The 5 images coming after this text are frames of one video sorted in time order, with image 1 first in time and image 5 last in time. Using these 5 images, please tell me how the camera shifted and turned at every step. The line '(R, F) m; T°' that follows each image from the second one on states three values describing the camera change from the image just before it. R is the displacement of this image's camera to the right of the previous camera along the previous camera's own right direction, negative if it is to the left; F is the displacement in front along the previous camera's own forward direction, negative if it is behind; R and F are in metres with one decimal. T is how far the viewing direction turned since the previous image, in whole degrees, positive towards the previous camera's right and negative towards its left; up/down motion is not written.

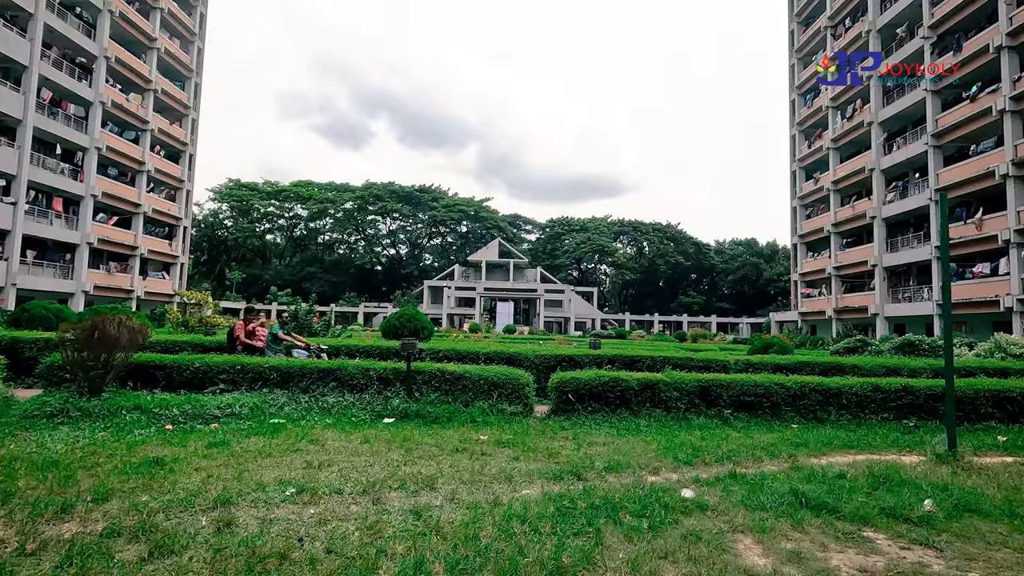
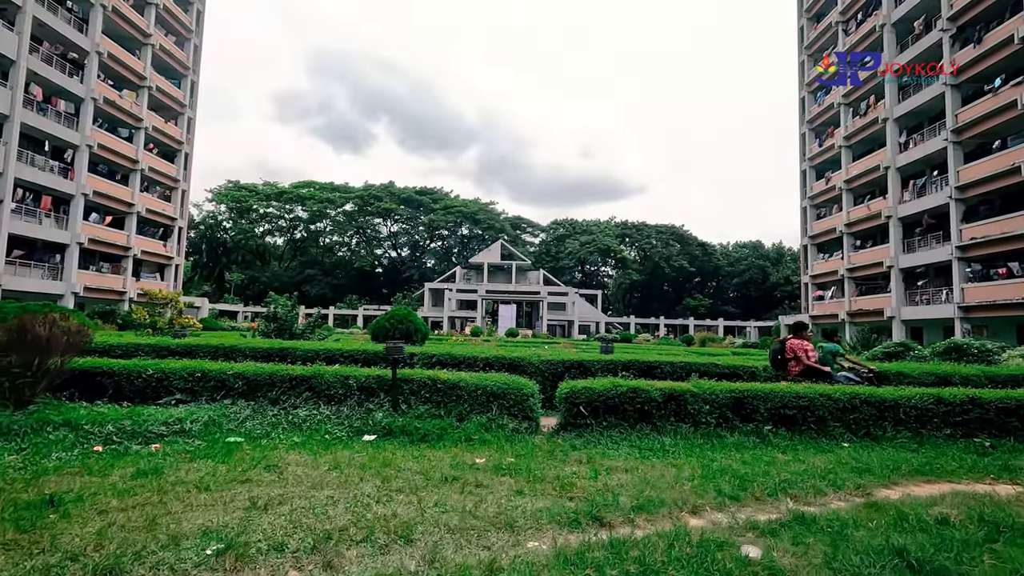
(0.0, +1.0) m; 0°
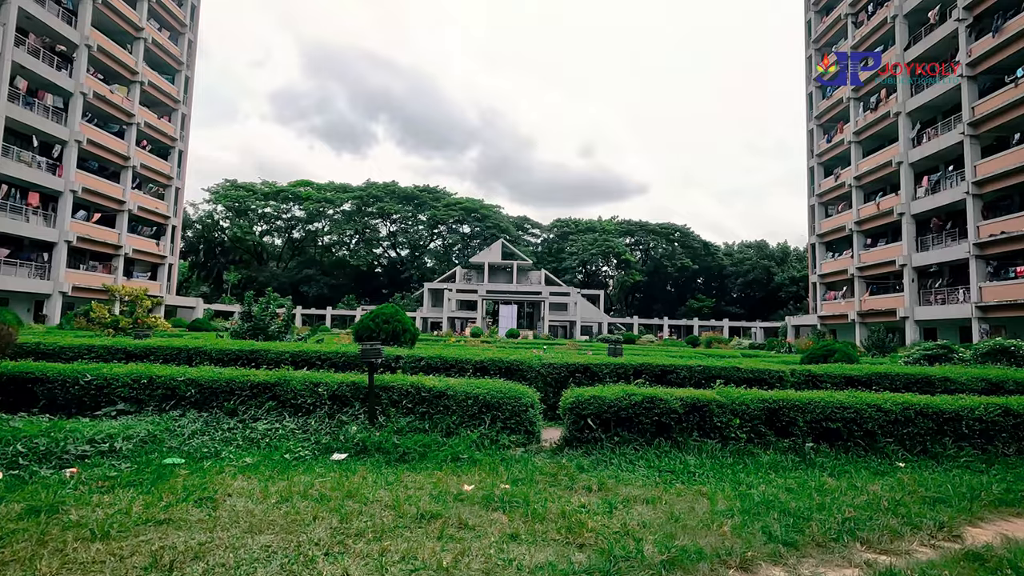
(+0.1, +0.9) m; 0°
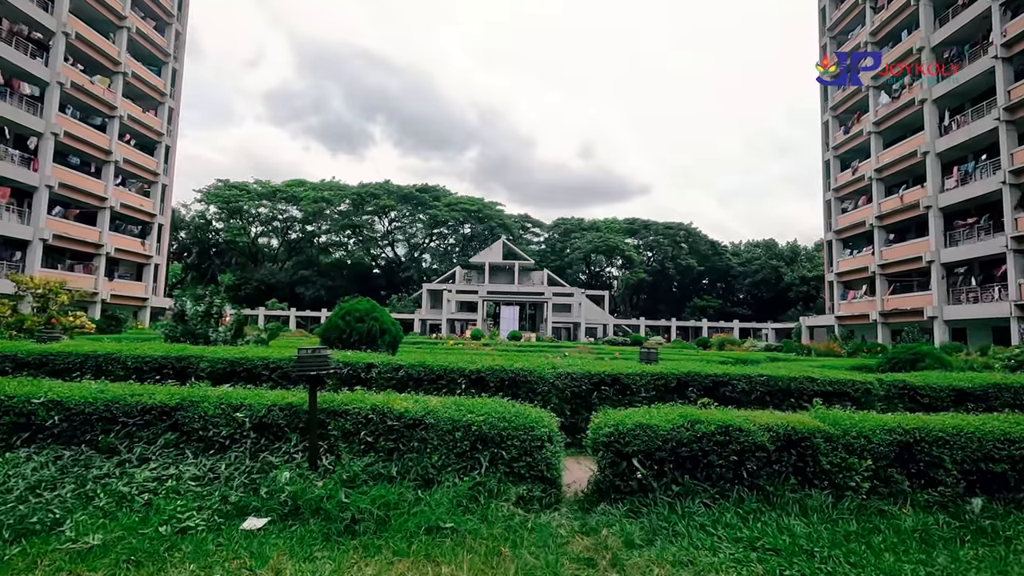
(0.0, +1.8) m; 0°
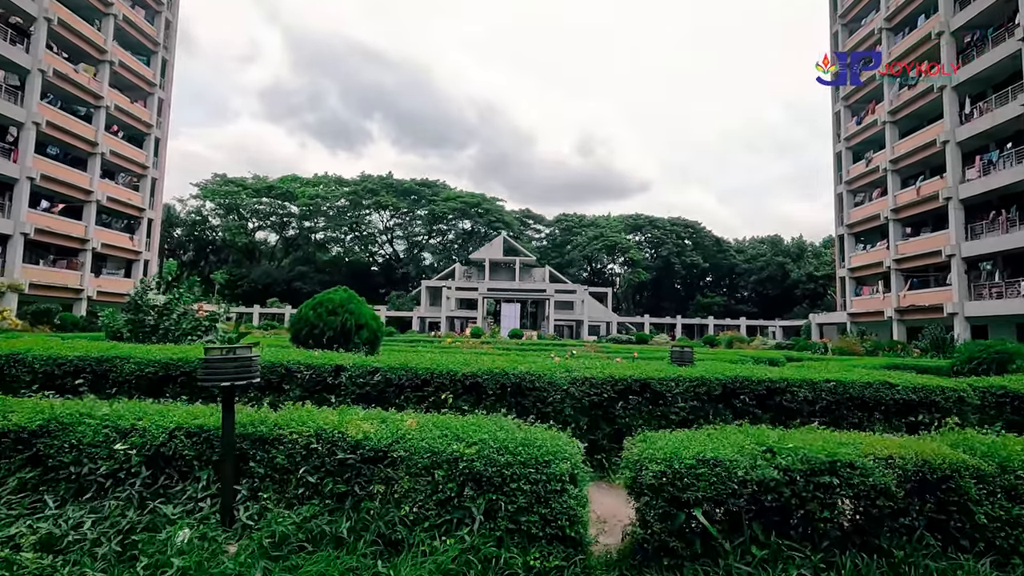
(0.0, +1.2) m; 0°
